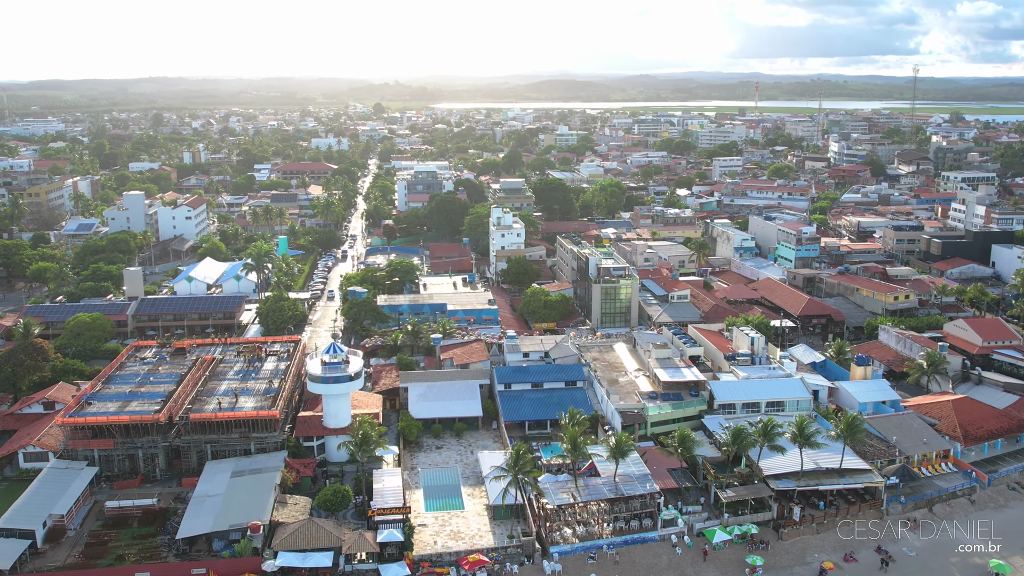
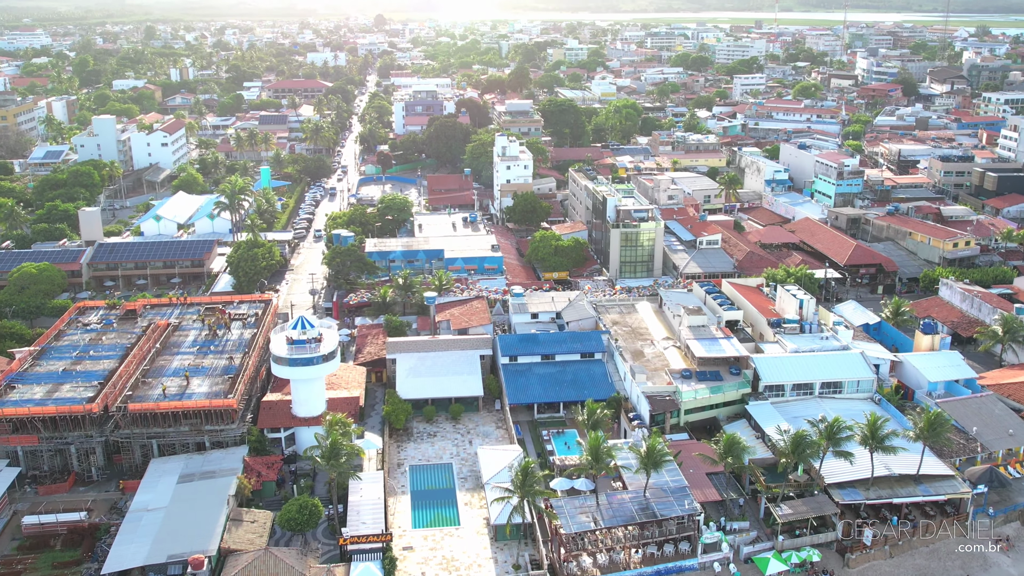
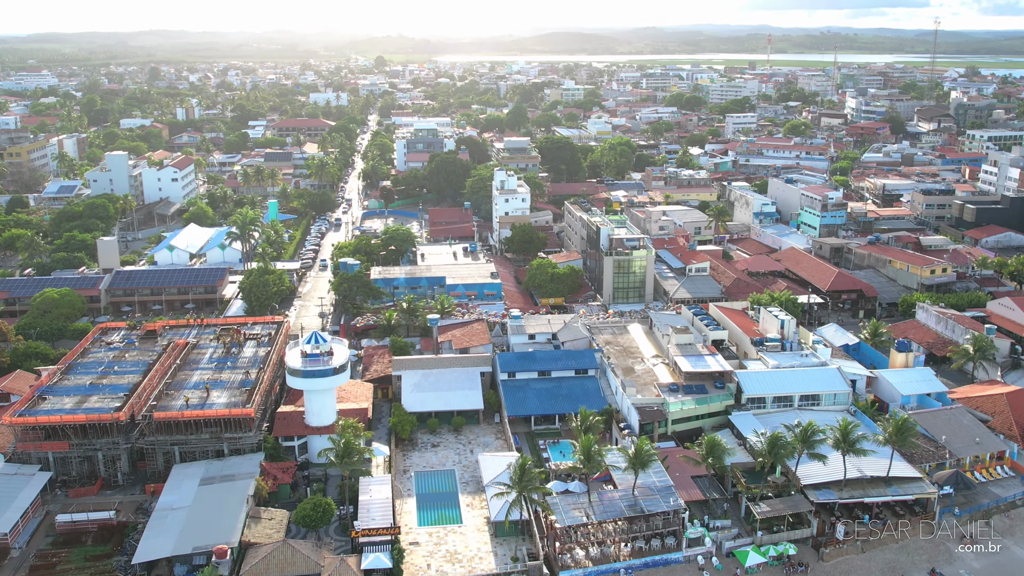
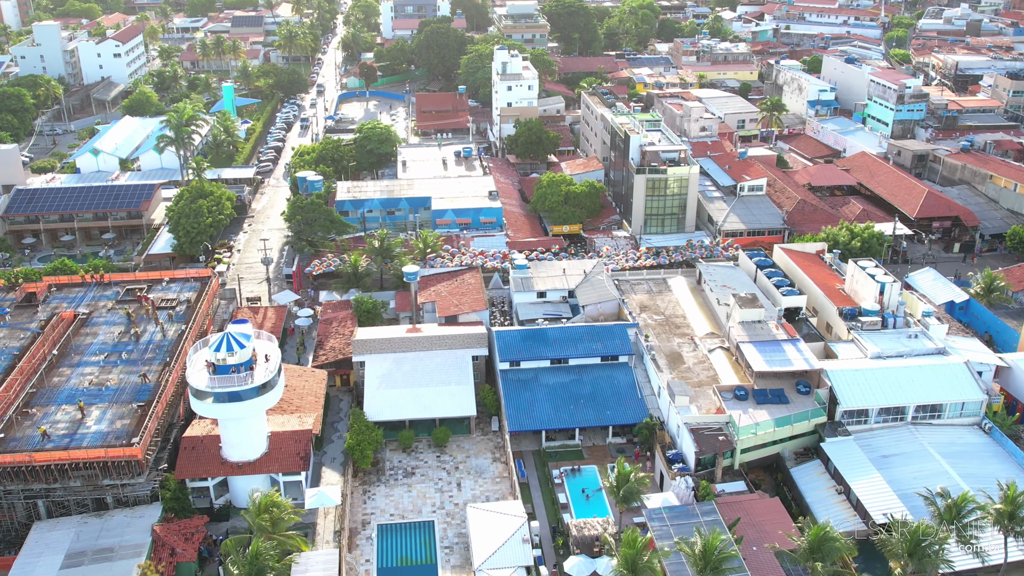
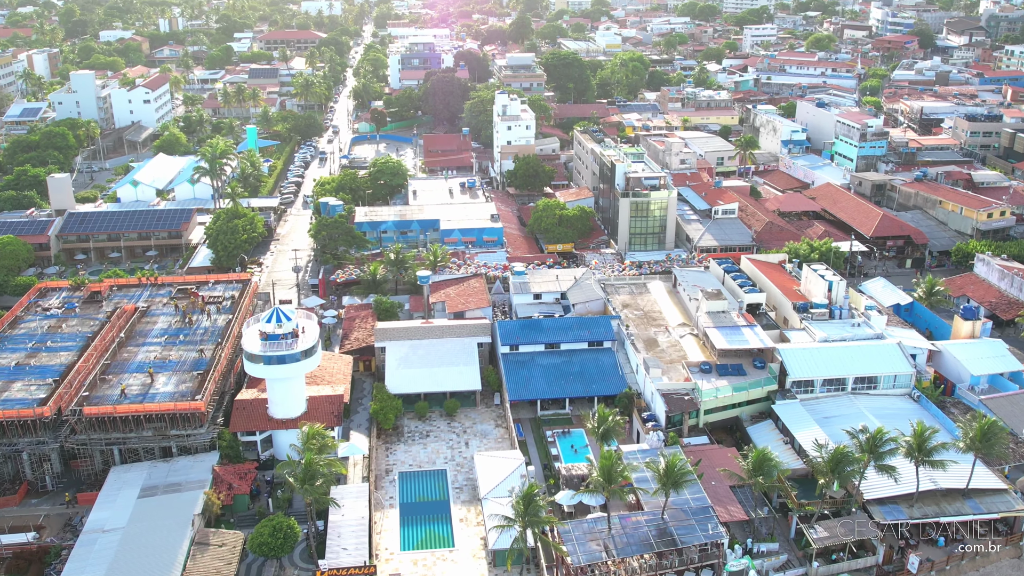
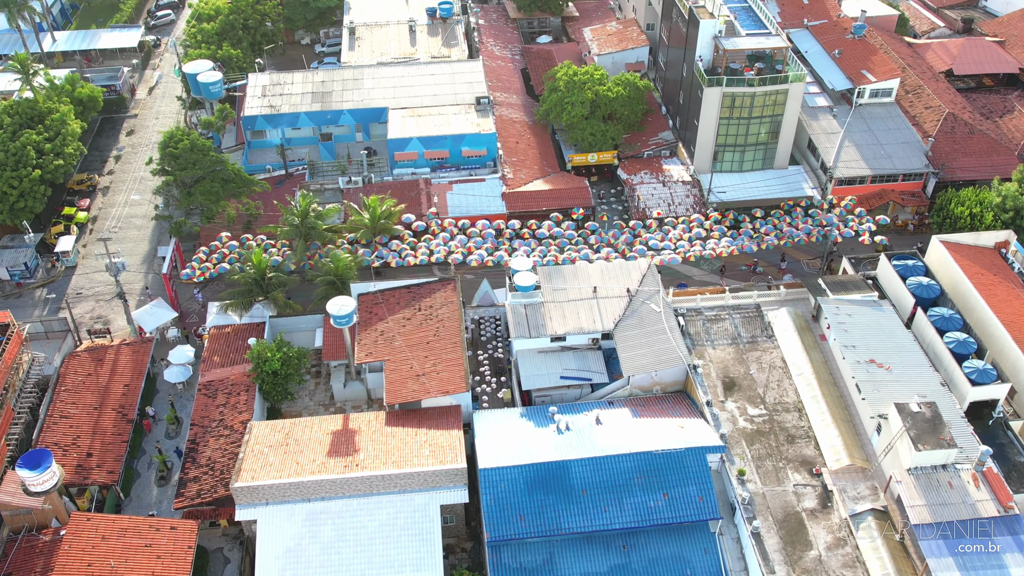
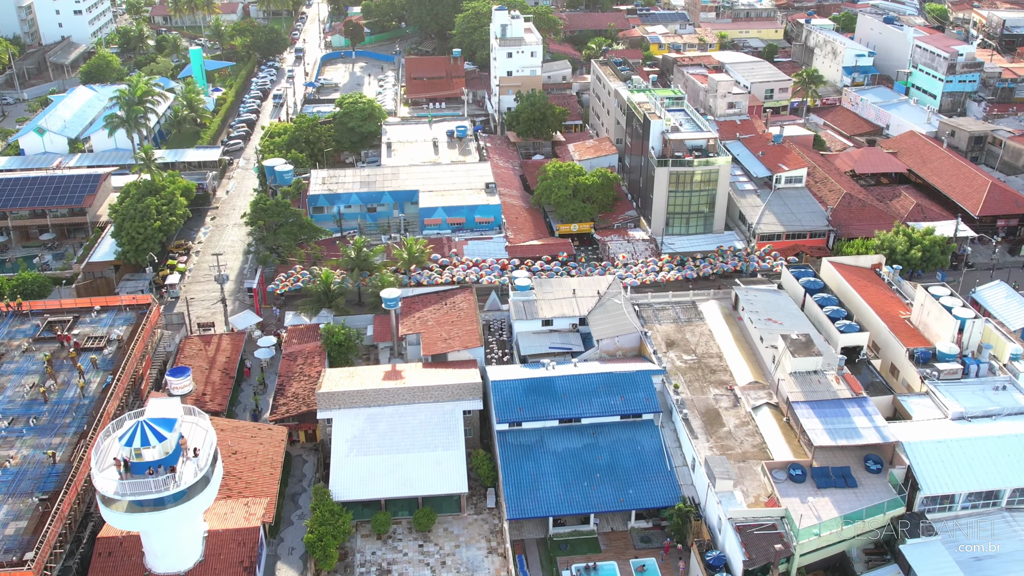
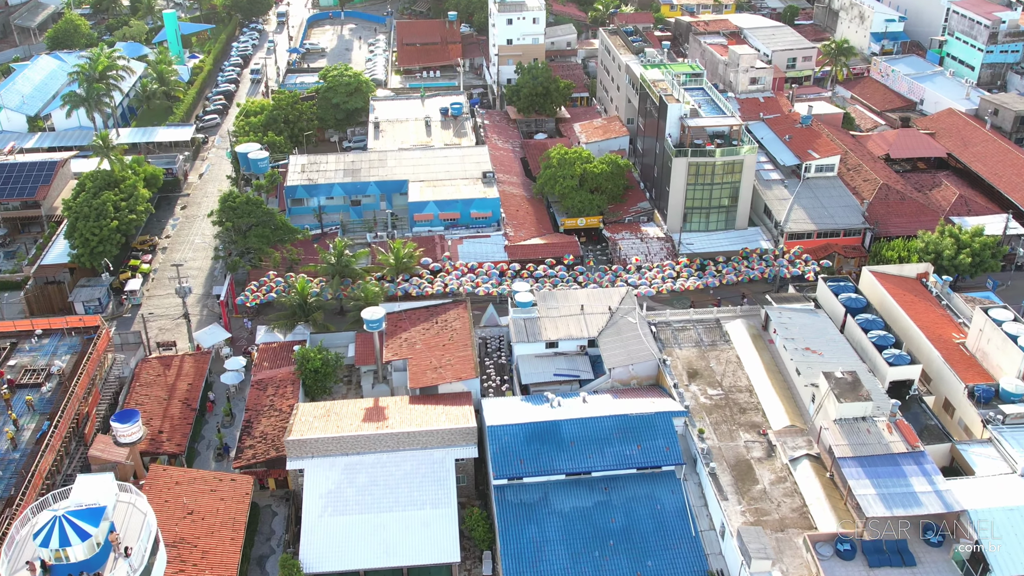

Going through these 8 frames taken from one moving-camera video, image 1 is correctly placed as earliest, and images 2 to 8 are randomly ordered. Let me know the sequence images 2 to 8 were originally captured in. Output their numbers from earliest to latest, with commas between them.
3, 2, 5, 4, 7, 8, 6
